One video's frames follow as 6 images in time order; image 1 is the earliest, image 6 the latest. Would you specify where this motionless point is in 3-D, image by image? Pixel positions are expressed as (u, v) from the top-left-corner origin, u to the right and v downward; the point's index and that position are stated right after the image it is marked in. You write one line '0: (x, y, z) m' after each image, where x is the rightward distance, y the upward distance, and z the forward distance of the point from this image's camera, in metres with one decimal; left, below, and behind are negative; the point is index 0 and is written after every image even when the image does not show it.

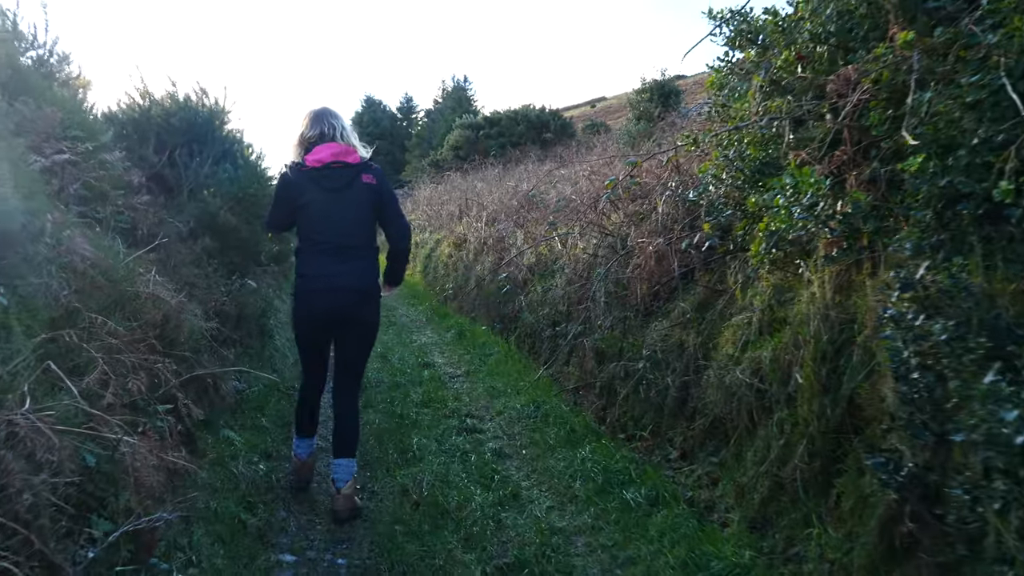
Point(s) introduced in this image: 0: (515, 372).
0: (0.0, -0.6, +8.0) m
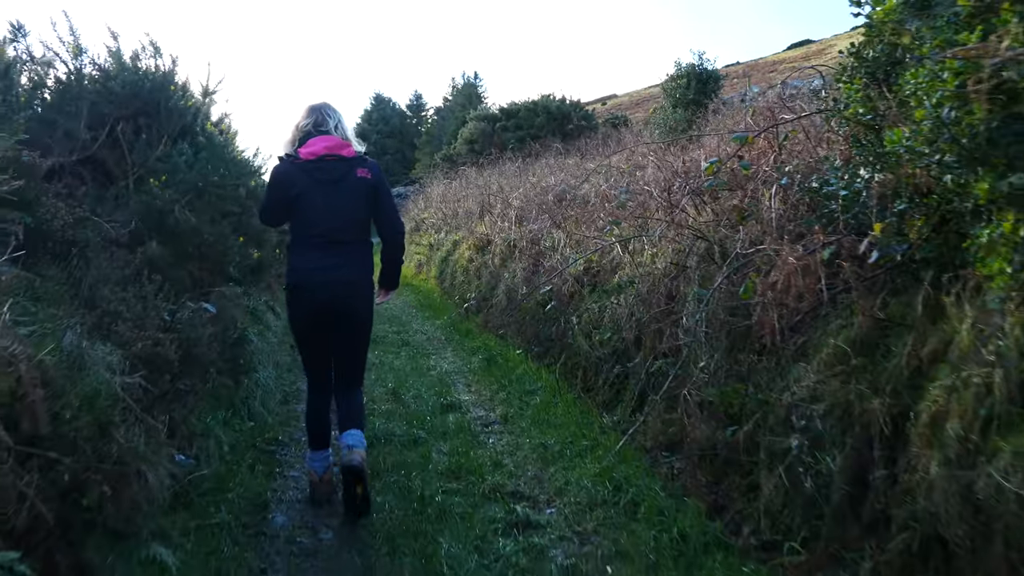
0: (+0.3, -0.7, +6.1) m
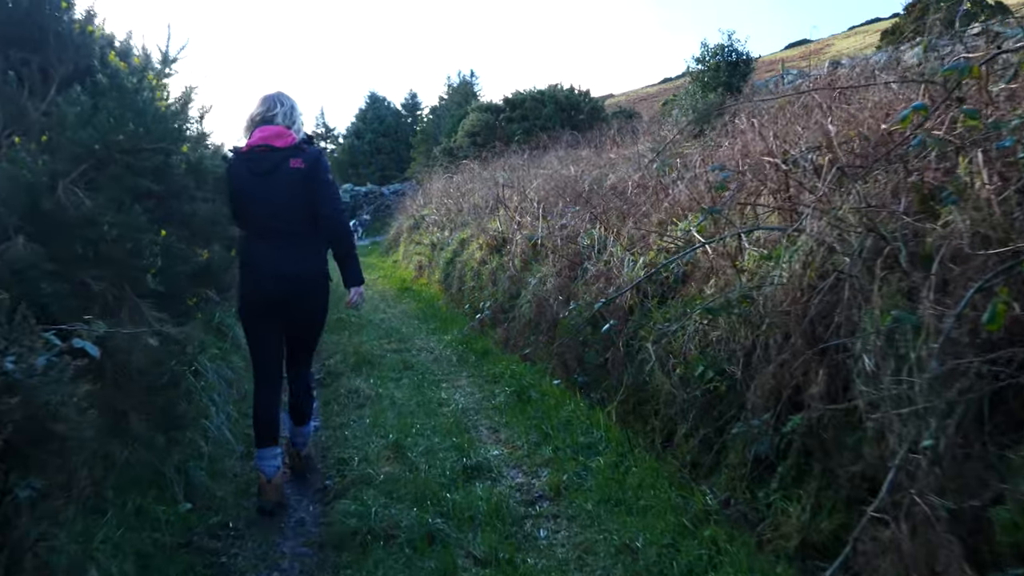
0: (+0.5, -0.8, +4.1) m
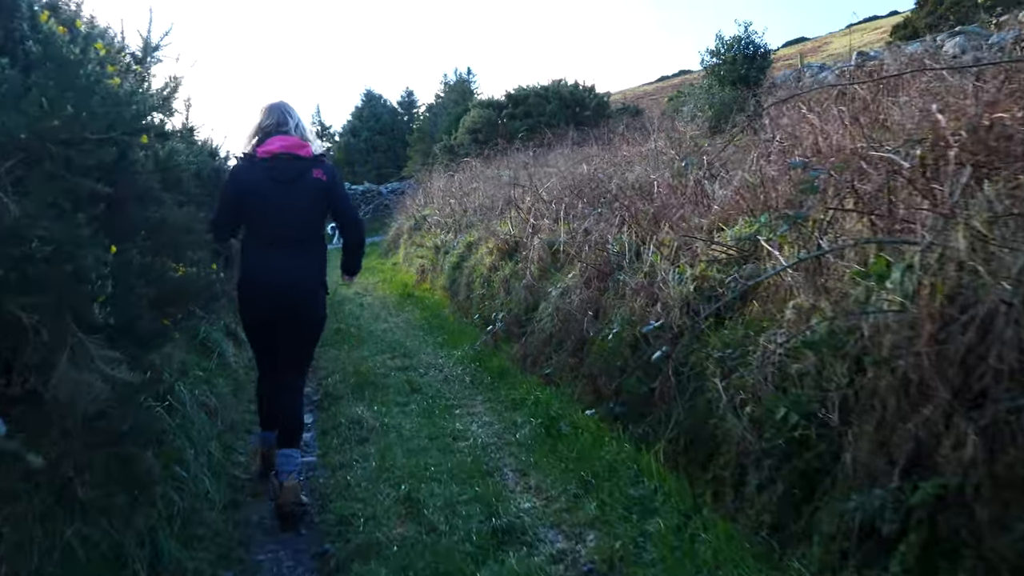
0: (+0.7, -0.8, +3.3) m
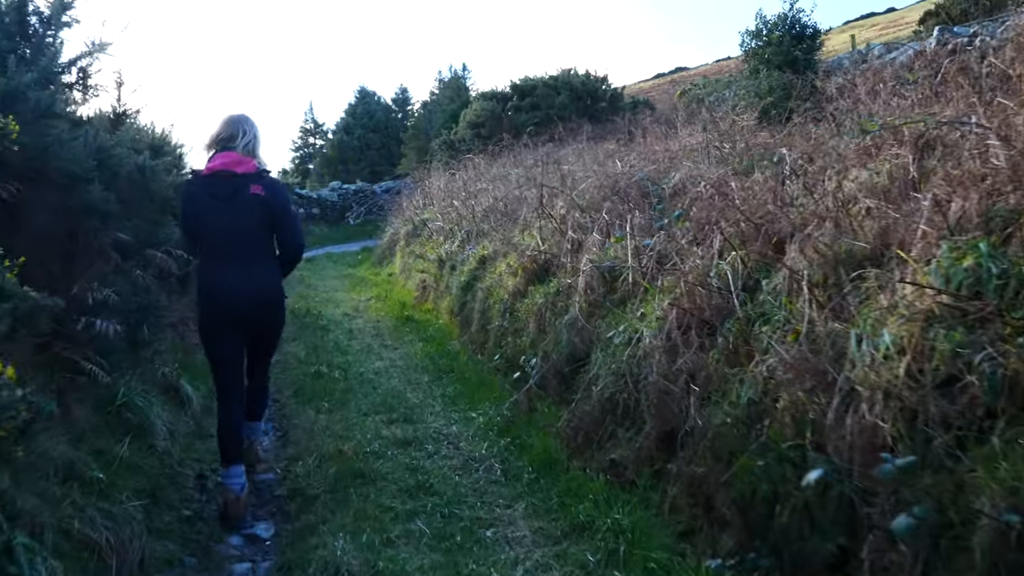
0: (+0.9, -1.0, +1.1) m
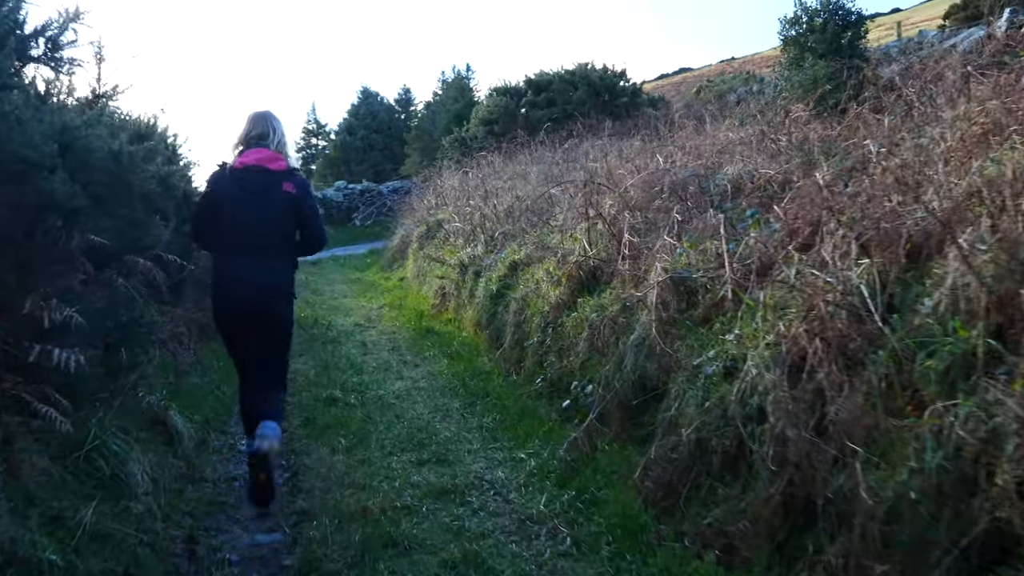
0: (+1.1, -1.1, 0.0) m
